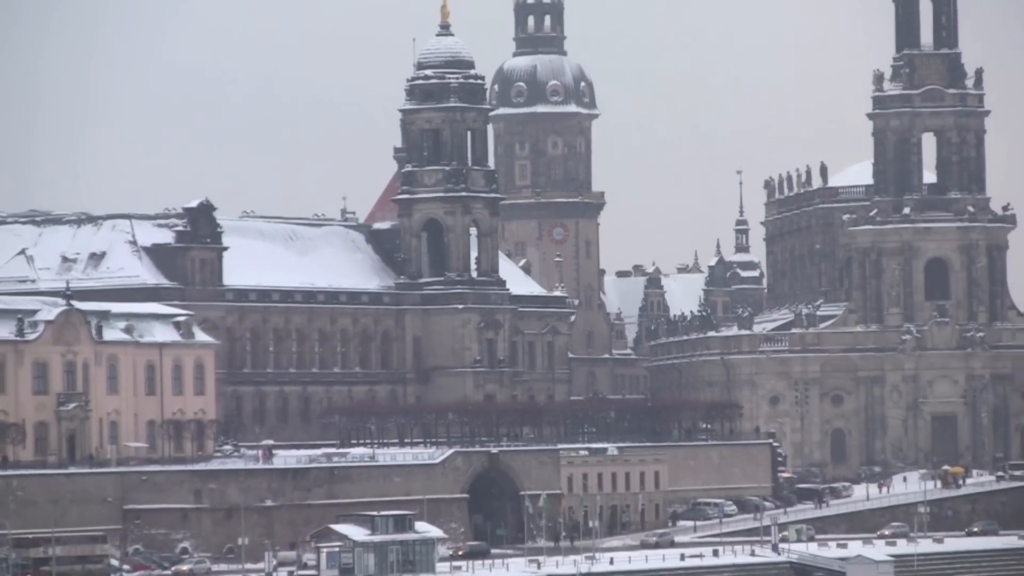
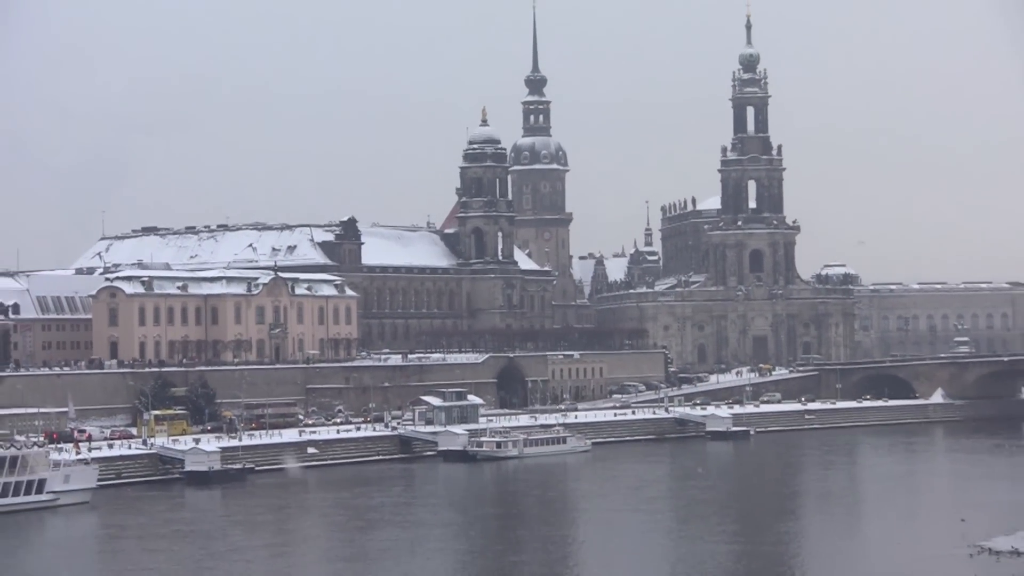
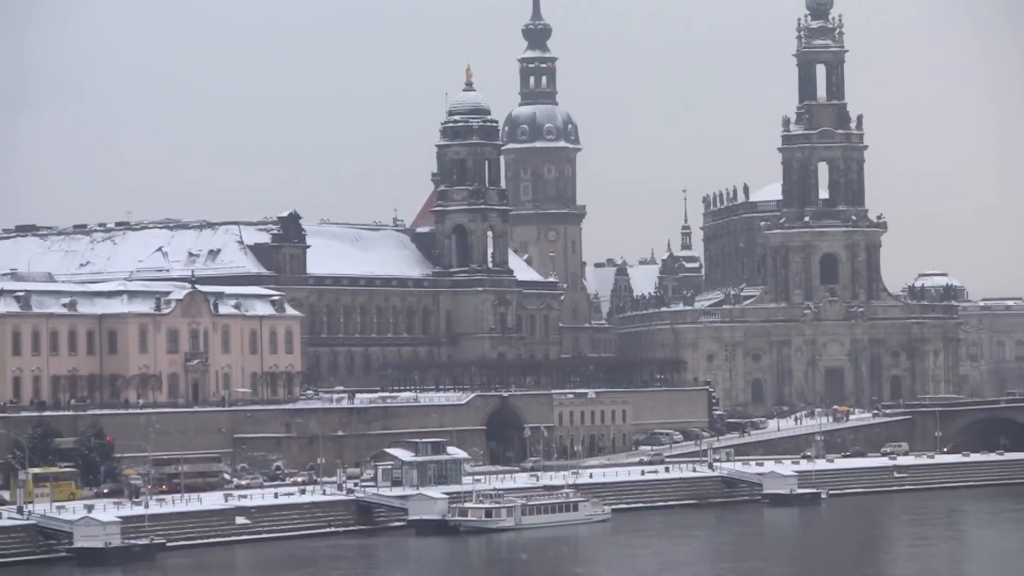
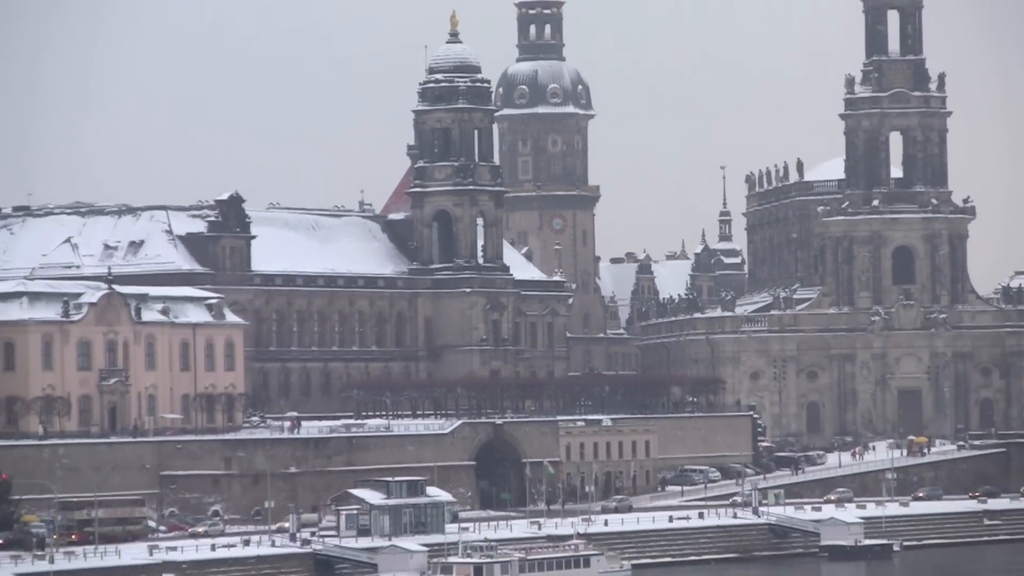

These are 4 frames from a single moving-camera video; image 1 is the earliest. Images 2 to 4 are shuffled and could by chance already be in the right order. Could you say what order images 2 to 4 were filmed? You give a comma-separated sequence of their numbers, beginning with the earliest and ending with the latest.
4, 3, 2
